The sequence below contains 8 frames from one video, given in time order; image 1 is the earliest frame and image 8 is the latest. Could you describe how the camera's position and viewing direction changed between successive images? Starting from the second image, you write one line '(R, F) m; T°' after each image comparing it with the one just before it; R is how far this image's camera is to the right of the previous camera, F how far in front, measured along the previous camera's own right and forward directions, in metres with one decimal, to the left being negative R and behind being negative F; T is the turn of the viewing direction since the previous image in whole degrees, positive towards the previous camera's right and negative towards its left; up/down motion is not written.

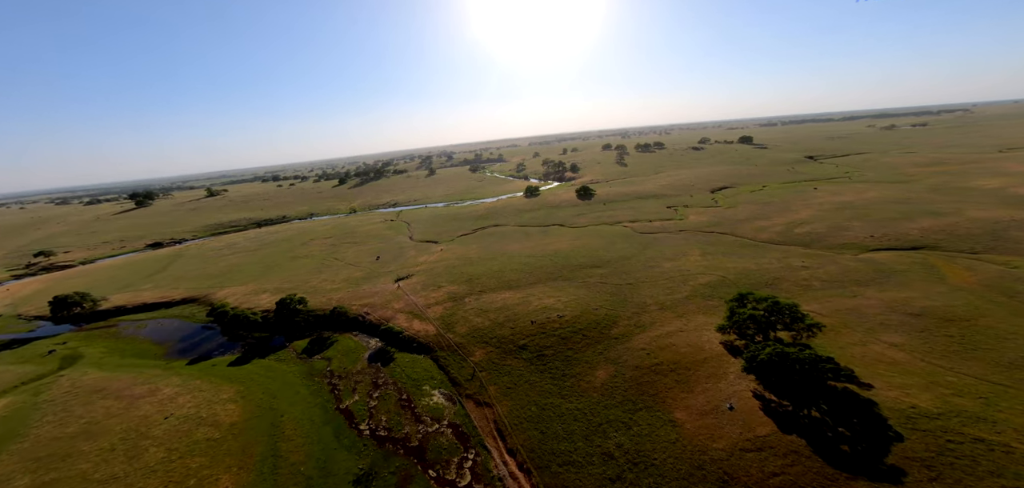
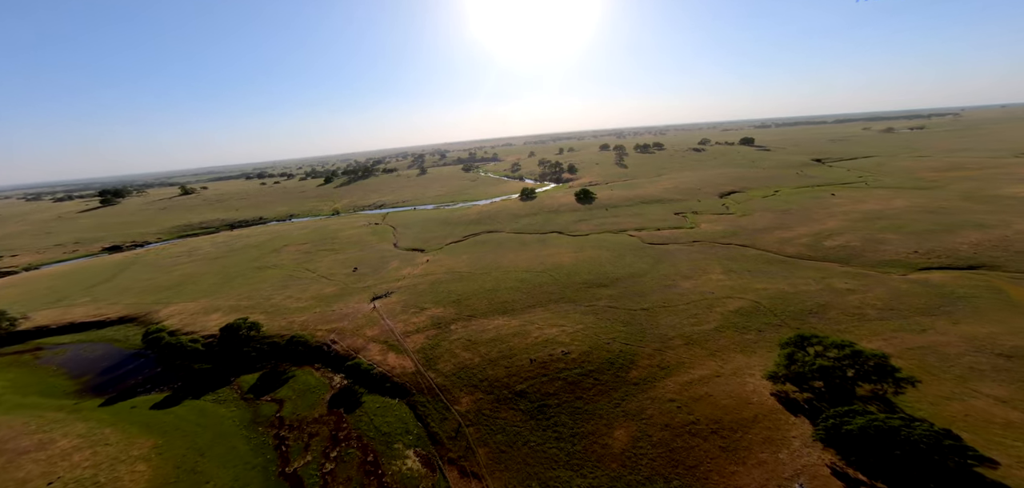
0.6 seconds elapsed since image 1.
(-0.2, +5.5) m; +1°
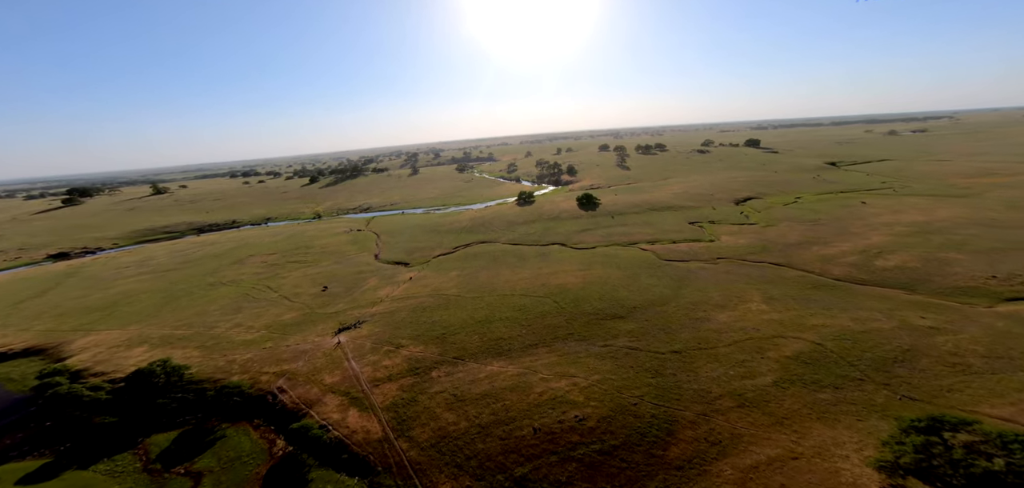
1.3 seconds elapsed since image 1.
(-0.2, +6.3) m; +1°
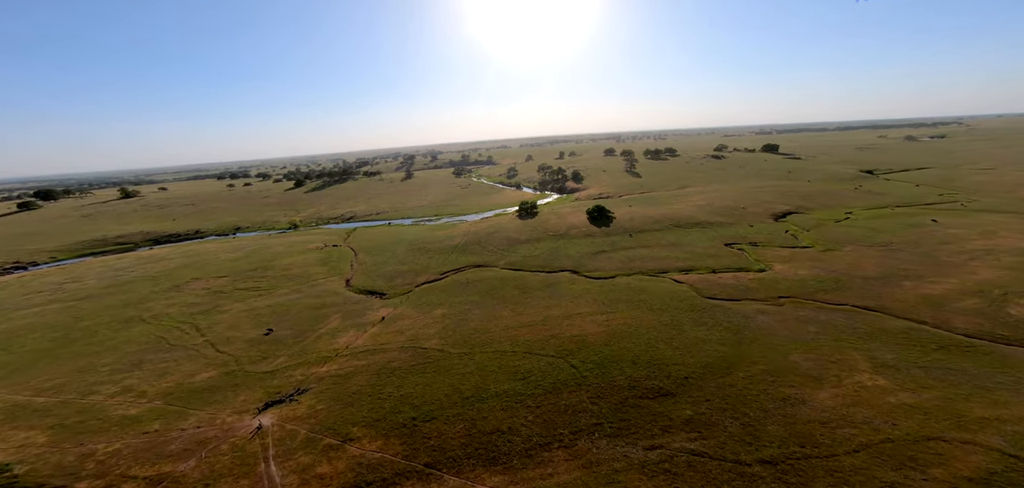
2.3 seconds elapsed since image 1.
(-0.2, +8.7) m; 0°
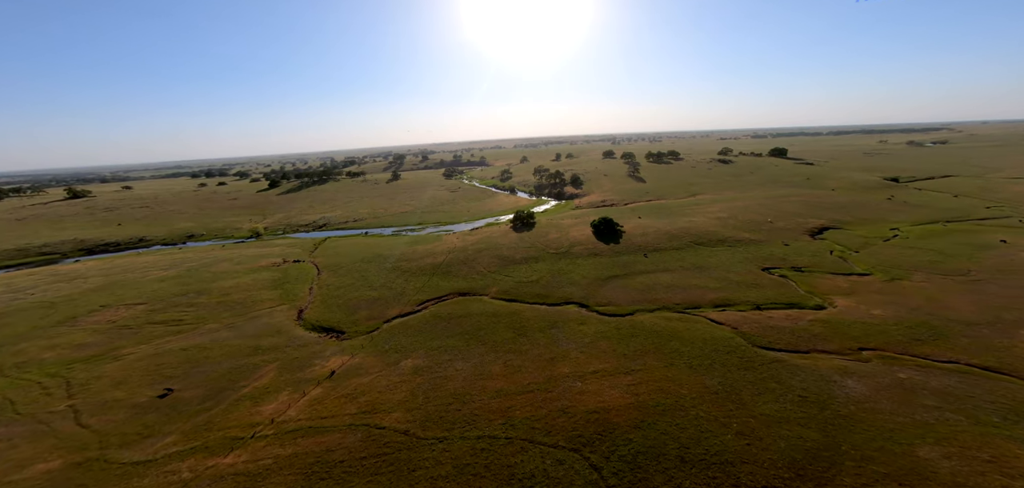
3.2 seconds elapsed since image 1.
(-0.1, +7.8) m; +1°
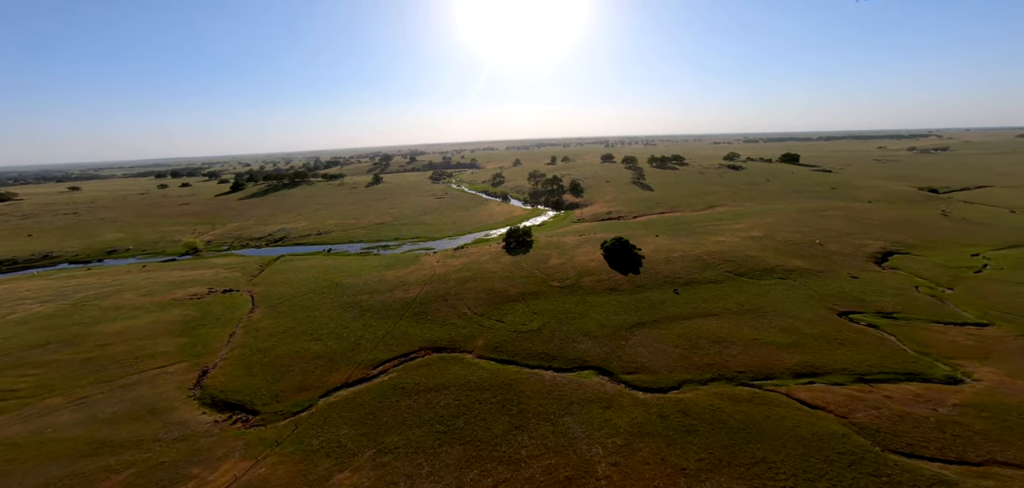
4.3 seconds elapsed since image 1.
(-0.3, +9.3) m; +2°
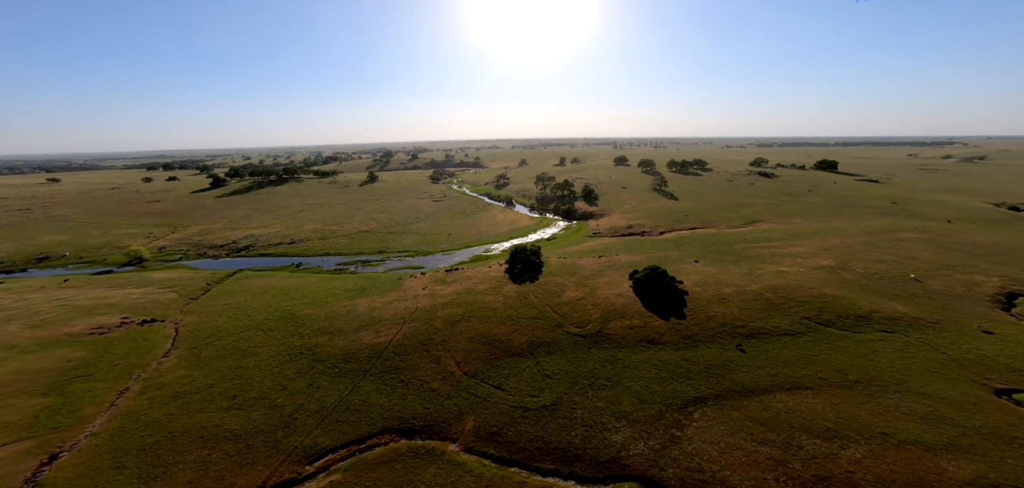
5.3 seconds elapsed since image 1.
(-0.2, +8.3) m; -1°
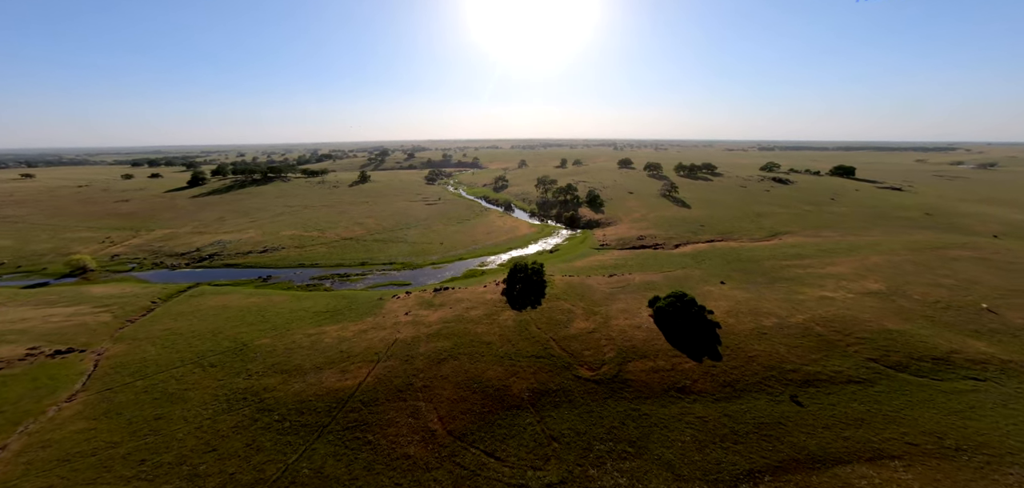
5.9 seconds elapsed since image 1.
(-0.1, +4.8) m; 0°
